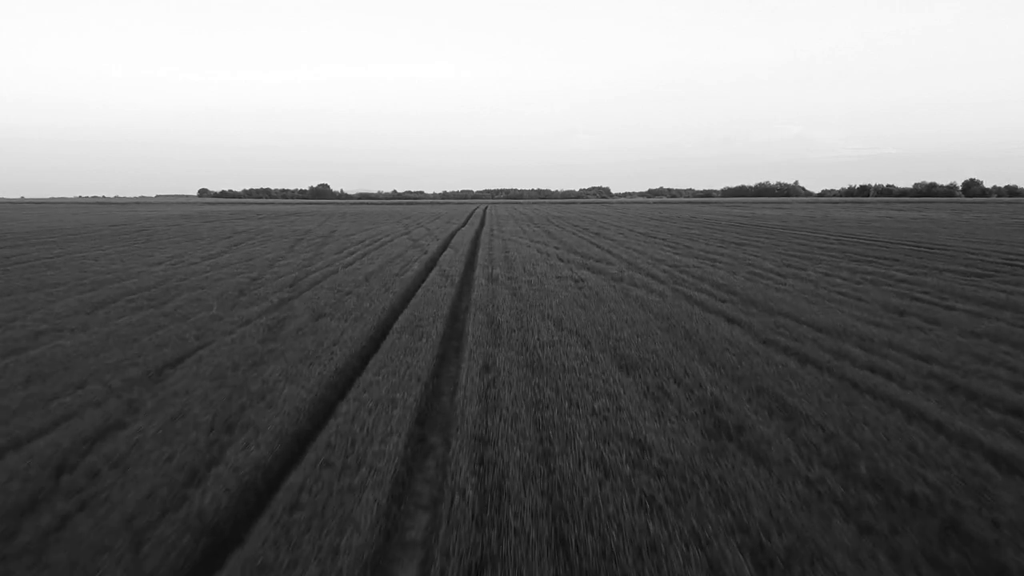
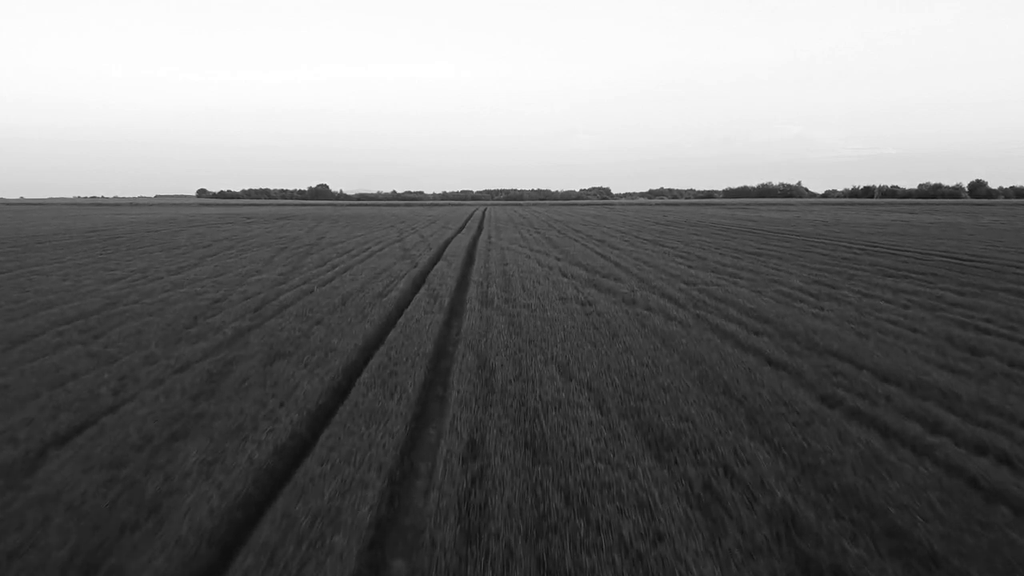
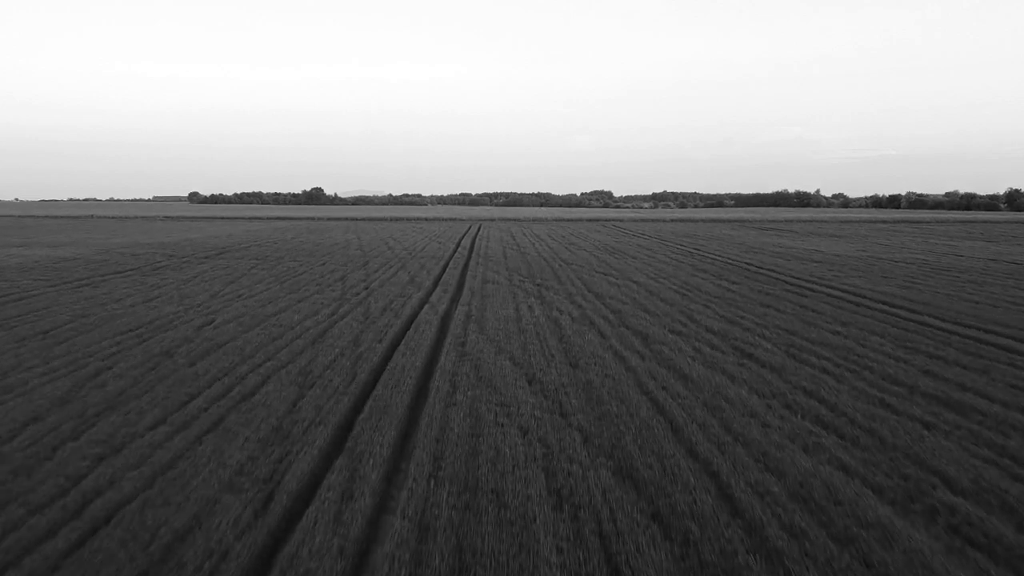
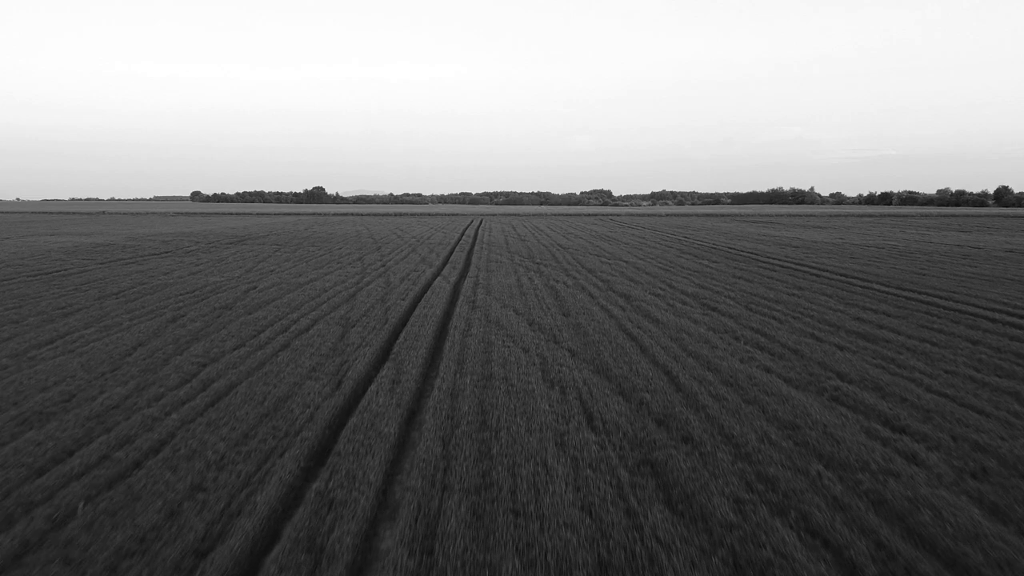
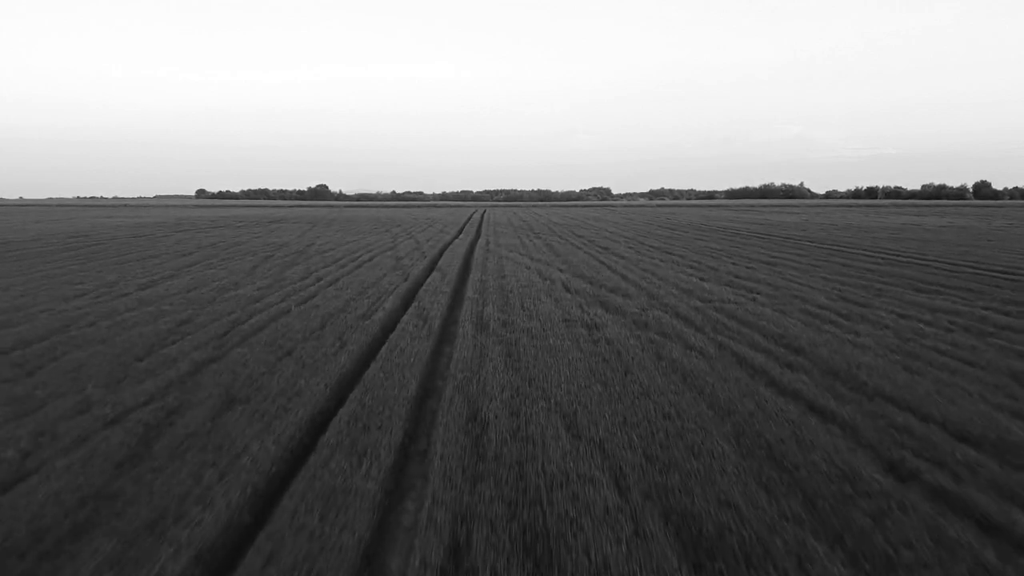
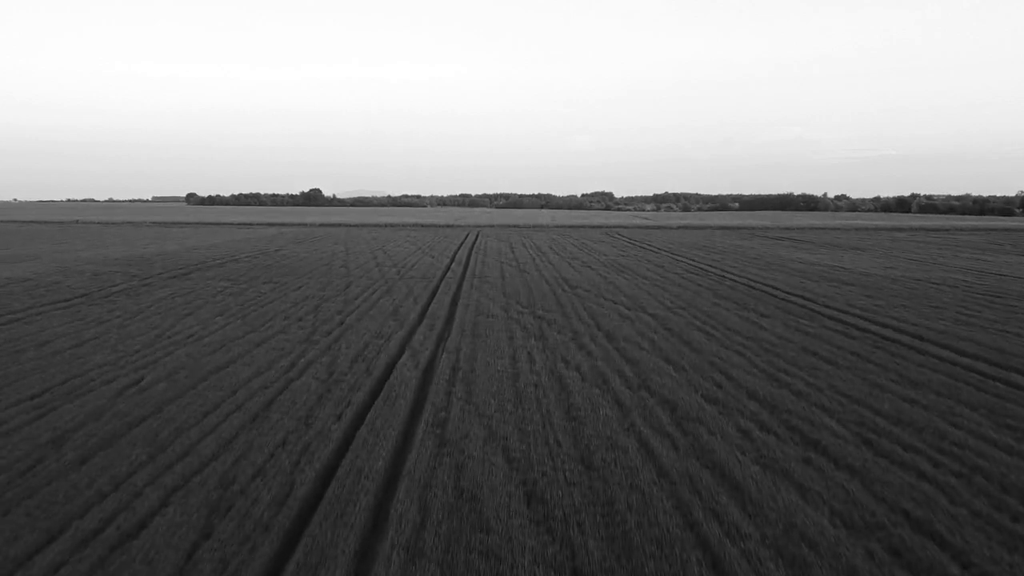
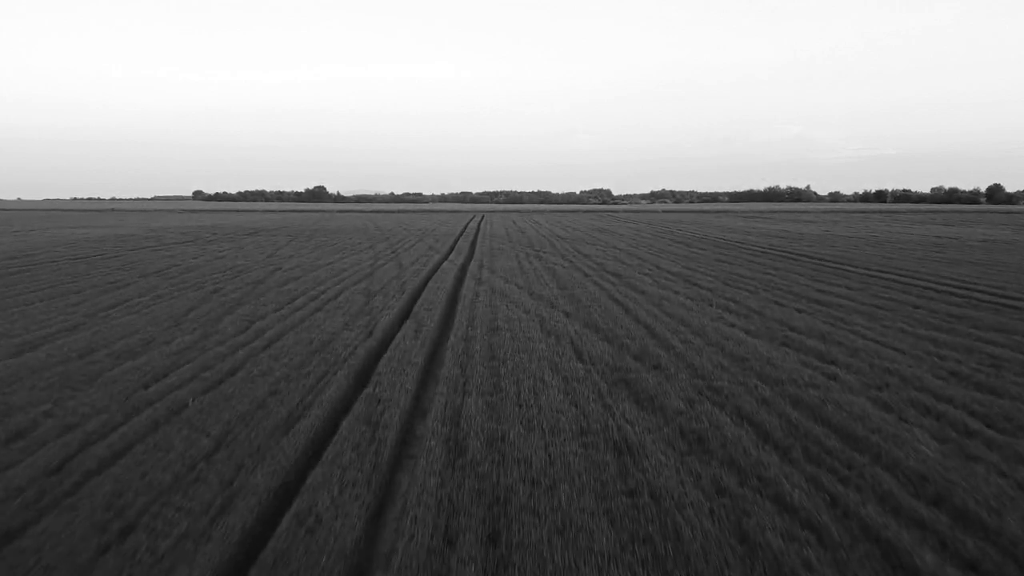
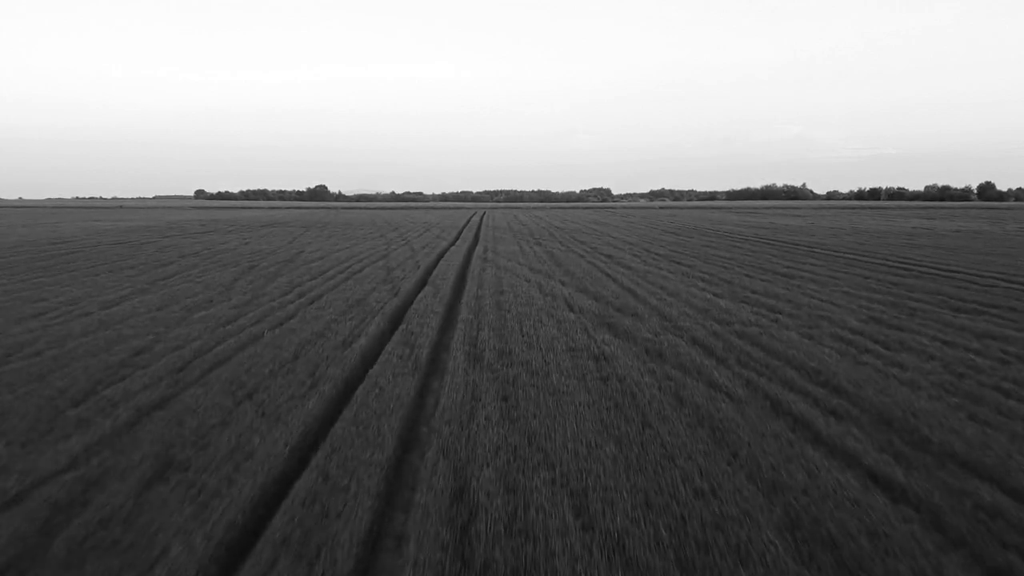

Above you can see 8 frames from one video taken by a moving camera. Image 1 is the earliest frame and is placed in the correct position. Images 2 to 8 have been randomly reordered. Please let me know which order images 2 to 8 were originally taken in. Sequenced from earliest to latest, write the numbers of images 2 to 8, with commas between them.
2, 5, 8, 7, 4, 3, 6
